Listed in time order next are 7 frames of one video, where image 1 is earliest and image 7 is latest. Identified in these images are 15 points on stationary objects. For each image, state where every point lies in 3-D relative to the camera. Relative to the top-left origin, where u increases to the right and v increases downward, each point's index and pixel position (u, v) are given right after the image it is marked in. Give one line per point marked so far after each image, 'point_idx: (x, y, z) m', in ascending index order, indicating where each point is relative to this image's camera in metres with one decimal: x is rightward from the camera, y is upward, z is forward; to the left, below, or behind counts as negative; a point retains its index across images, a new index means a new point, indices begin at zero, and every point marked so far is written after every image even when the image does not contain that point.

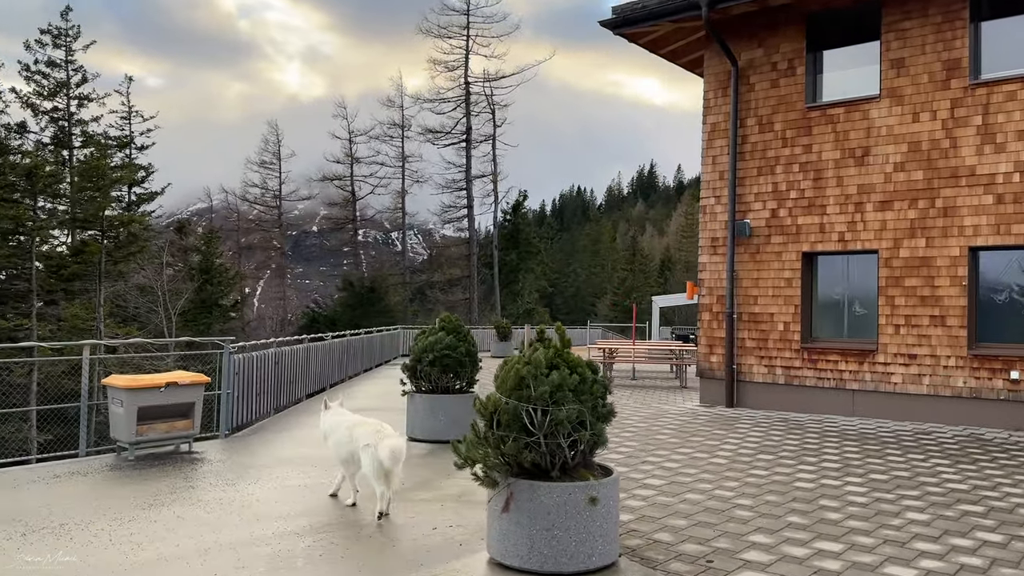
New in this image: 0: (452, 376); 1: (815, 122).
0: (-0.7, -1.0, +8.6) m
1: (+4.5, +2.5, +11.0) m
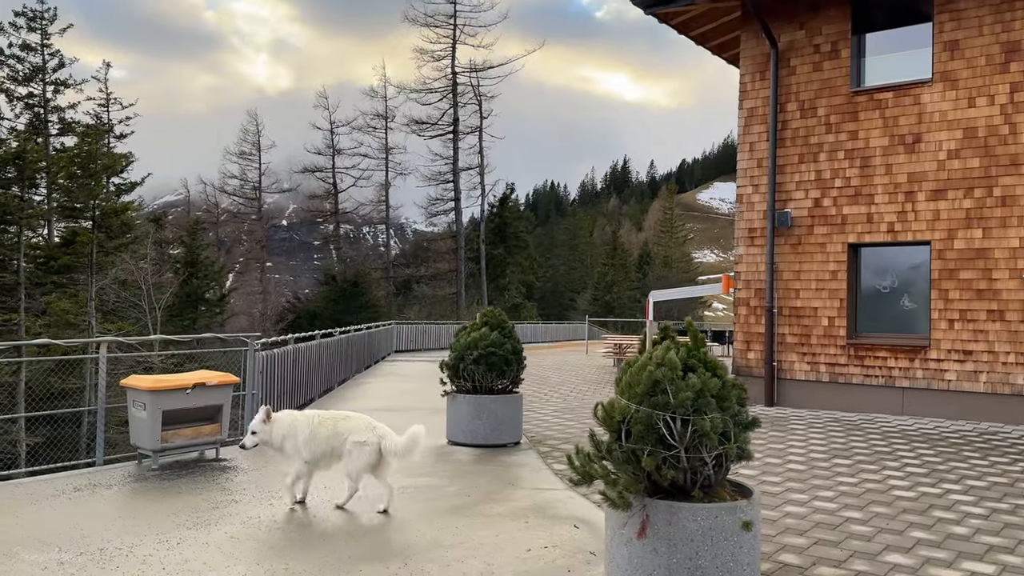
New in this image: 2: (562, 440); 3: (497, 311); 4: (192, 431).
0: (-0.2, -1.0, +8.0) m
1: (+5.0, +2.6, +10.5) m
2: (+0.6, -1.7, +8.4) m
3: (-0.1, -0.3, +8.3) m
4: (-3.0, -1.3, +6.9) m
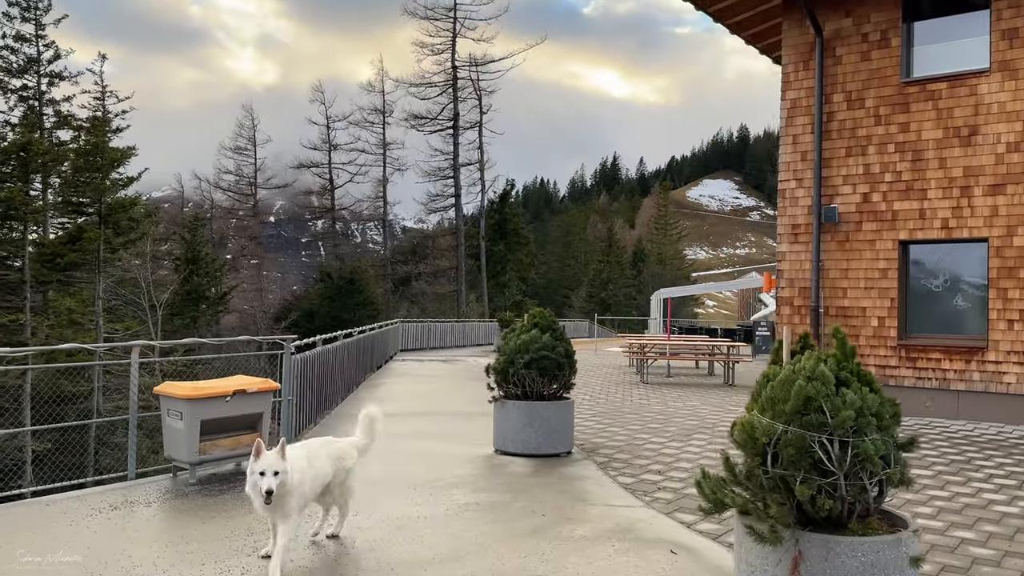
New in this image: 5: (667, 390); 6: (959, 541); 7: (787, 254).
0: (+0.4, -0.9, +7.5) m
1: (+5.5, +2.6, +10.1) m
2: (+1.1, -1.7, +7.9) m
3: (+0.4, -0.3, +7.8) m
4: (-2.4, -1.3, +6.4) m
5: (+2.9, -1.9, +13.9) m
6: (+3.0, -1.7, +4.9) m
7: (+4.1, +0.5, +10.9) m
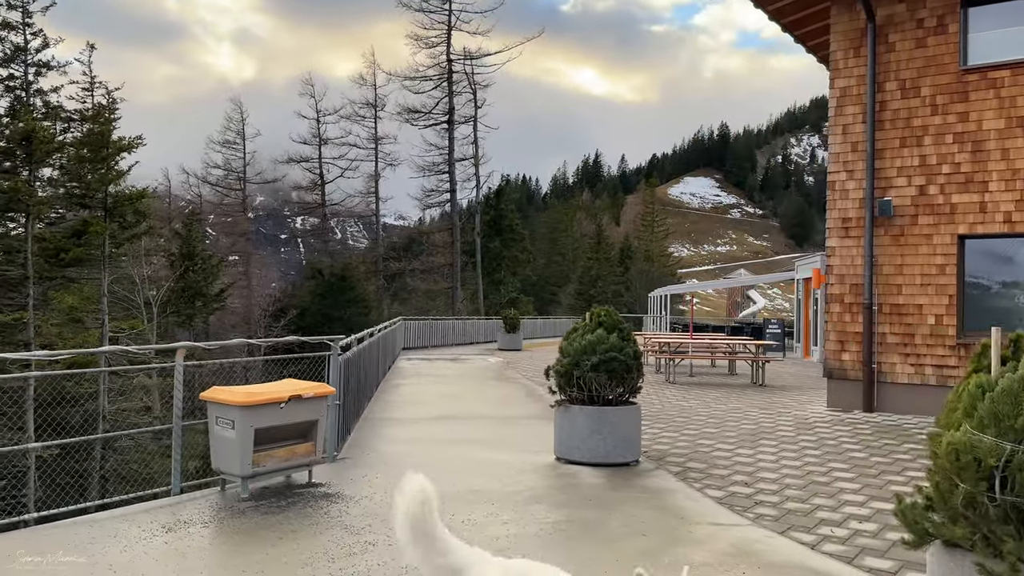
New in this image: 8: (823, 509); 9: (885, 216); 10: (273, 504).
0: (+1.0, -0.9, +7.0) m
1: (+6.1, +2.7, +9.7) m
2: (+1.7, -1.7, +7.4) m
3: (+1.0, -0.2, +7.3) m
4: (-1.8, -1.3, +5.8) m
5: (+3.4, -1.9, +13.4) m
6: (+3.7, -1.7, +4.5) m
7: (+4.7, +0.6, +10.5) m
8: (+2.4, -1.7, +5.6) m
9: (+5.1, +1.0, +10.1) m
10: (-1.8, -1.6, +5.5) m
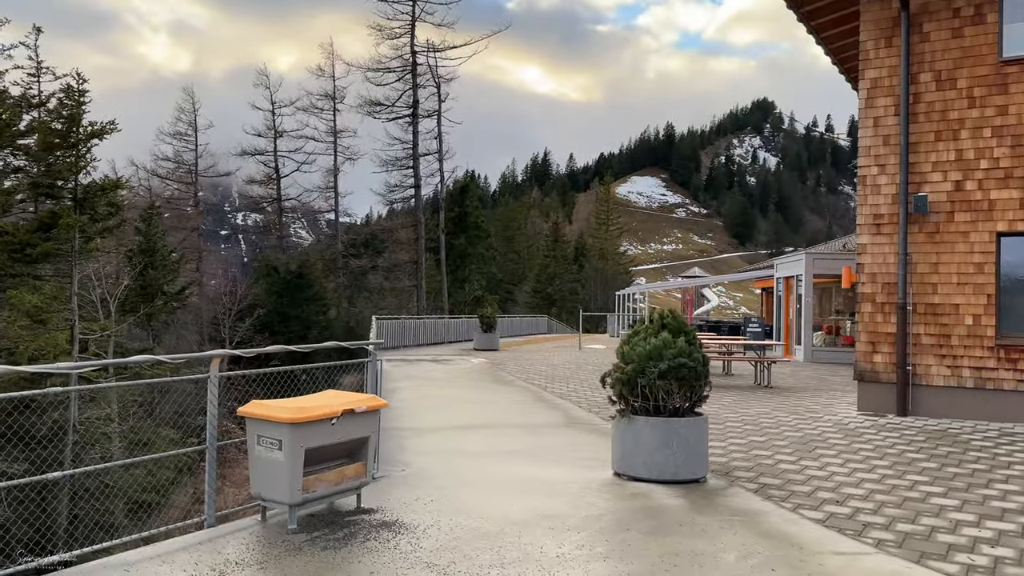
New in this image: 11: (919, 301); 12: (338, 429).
0: (+1.5, -0.9, +6.4) m
1: (+6.4, +2.7, +9.4) m
2: (+2.2, -1.7, +6.9) m
3: (+1.5, -0.2, +6.7) m
4: (-1.2, -1.3, +5.0) m
5: (+3.5, -1.8, +13.0) m
6: (+4.3, -1.7, +4.0) m
7: (+4.9, +0.6, +10.1) m
8: (+3.0, -1.7, +5.1) m
9: (+5.4, +1.0, +9.7) m
10: (-1.2, -1.6, +4.7) m
11: (+5.4, -0.2, +9.8) m
12: (-1.2, -1.0, +4.9) m
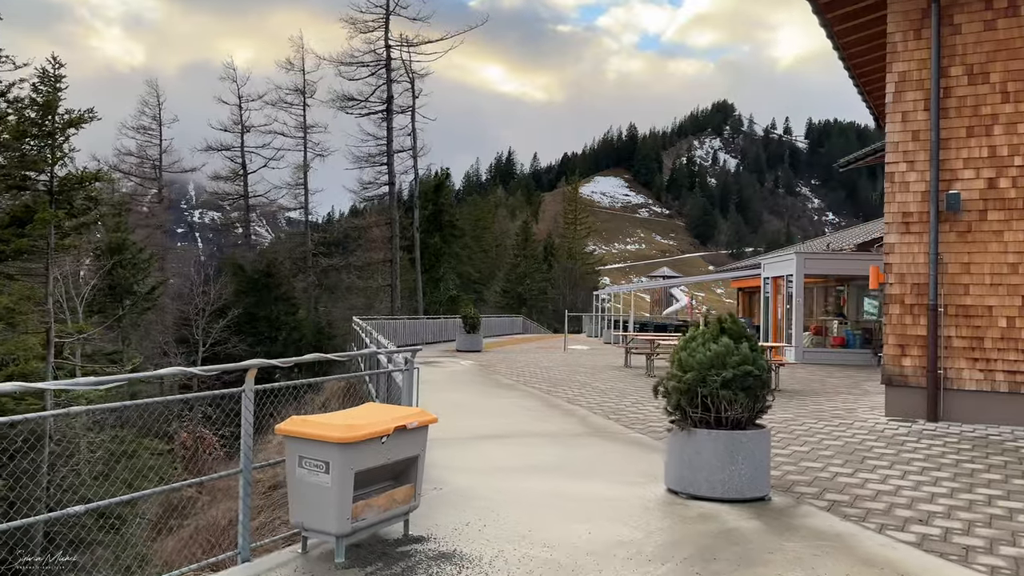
0: (+1.9, -0.9, +5.9) m
1: (+6.6, +2.7, +9.1) m
2: (+2.6, -1.7, +6.4) m
3: (+1.9, -0.2, +6.2) m
4: (-0.8, -1.3, +4.4) m
5: (+3.5, -1.9, +12.6) m
6: (+4.8, -1.7, +3.7) m
7: (+5.1, +0.6, +9.8) m
8: (+3.4, -1.7, +4.7) m
9: (+5.6, +1.0, +9.4) m
10: (-0.7, -1.6, +4.0) m
11: (+5.6, -0.2, +9.4) m
12: (-0.7, -1.0, +4.3) m
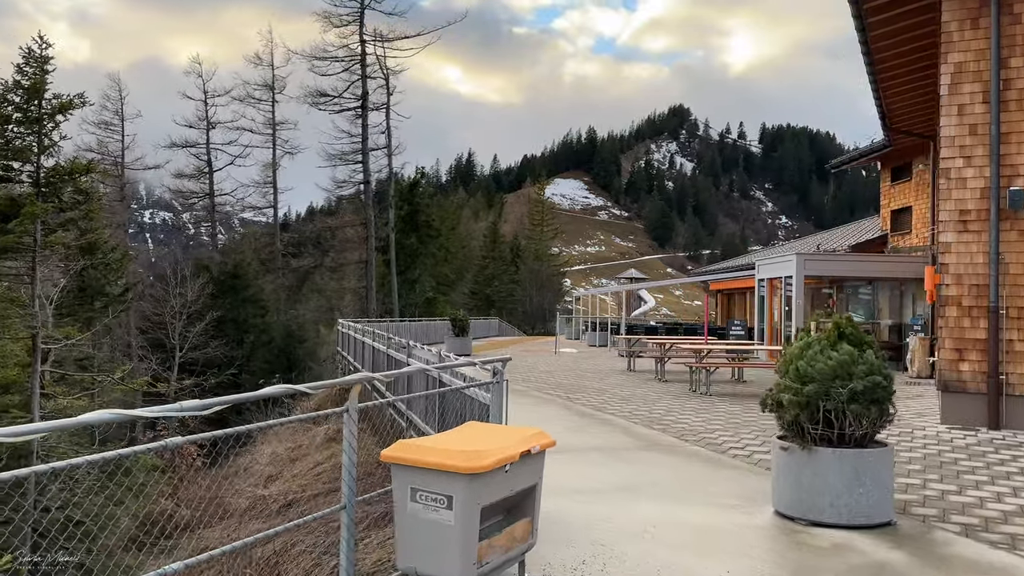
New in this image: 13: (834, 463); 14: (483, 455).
0: (+2.6, -0.9, +5.2) m
1: (+7.2, +2.6, +8.7) m
2: (+3.2, -1.7, +5.8) m
3: (+2.5, -0.2, +5.6) m
4: (0.0, -1.3, +3.6) m
5: (+3.9, -1.9, +12.0) m
6: (+5.6, -1.7, +3.2) m
7: (+5.6, +0.5, +9.3) m
8: (+4.2, -1.7, +4.1) m
9: (+6.1, +1.0, +9.0) m
10: (+0.1, -1.6, +3.3) m
11: (+6.1, -0.2, +9.0) m
12: (+0.1, -1.0, +3.5) m
13: (+2.3, -1.2, +5.1) m
14: (-0.1, -0.8, +3.3) m
